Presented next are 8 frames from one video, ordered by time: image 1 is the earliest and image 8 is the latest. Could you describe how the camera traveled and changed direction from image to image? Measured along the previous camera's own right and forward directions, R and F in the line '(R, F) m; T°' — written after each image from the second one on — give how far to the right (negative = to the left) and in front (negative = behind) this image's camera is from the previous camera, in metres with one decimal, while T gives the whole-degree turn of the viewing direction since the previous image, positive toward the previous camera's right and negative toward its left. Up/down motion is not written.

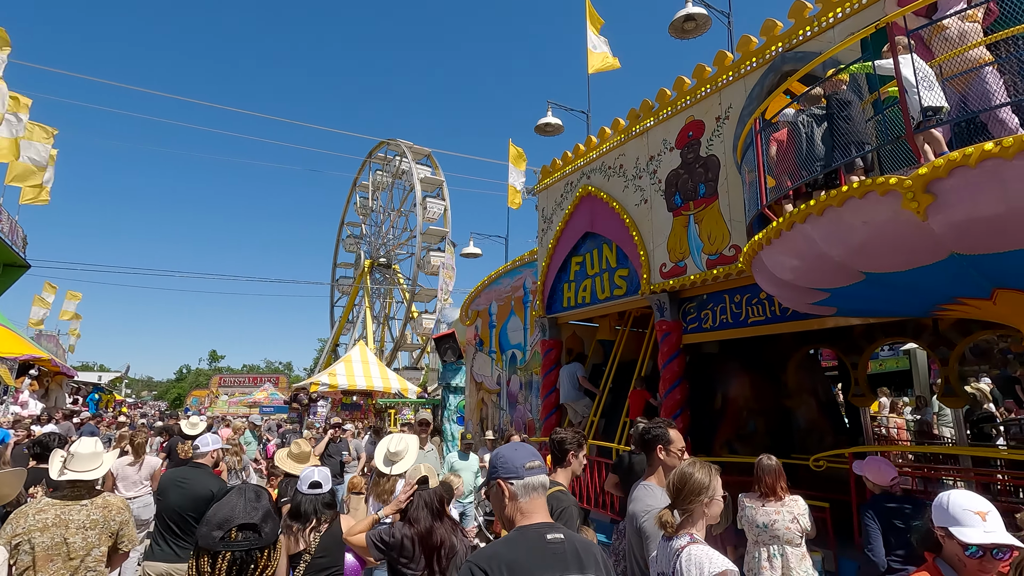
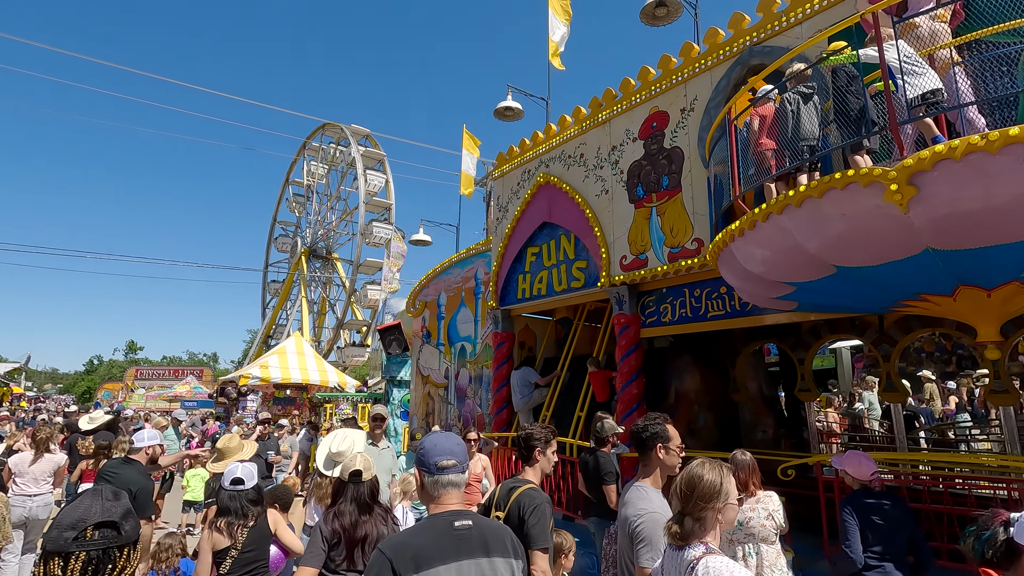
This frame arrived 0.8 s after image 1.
(-0.2, +0.3) m; +6°
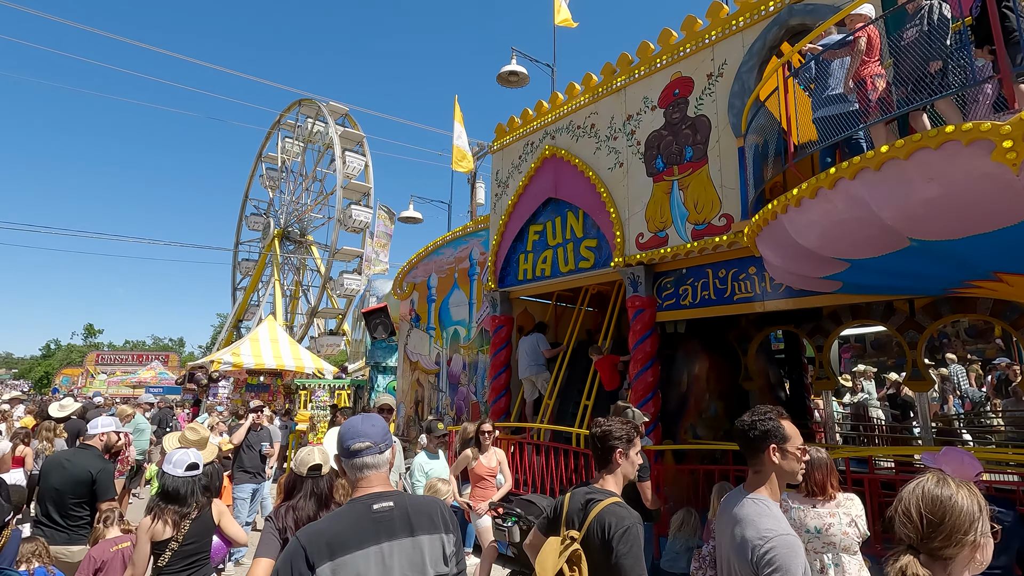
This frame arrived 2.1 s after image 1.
(-0.4, +0.6) m; +3°
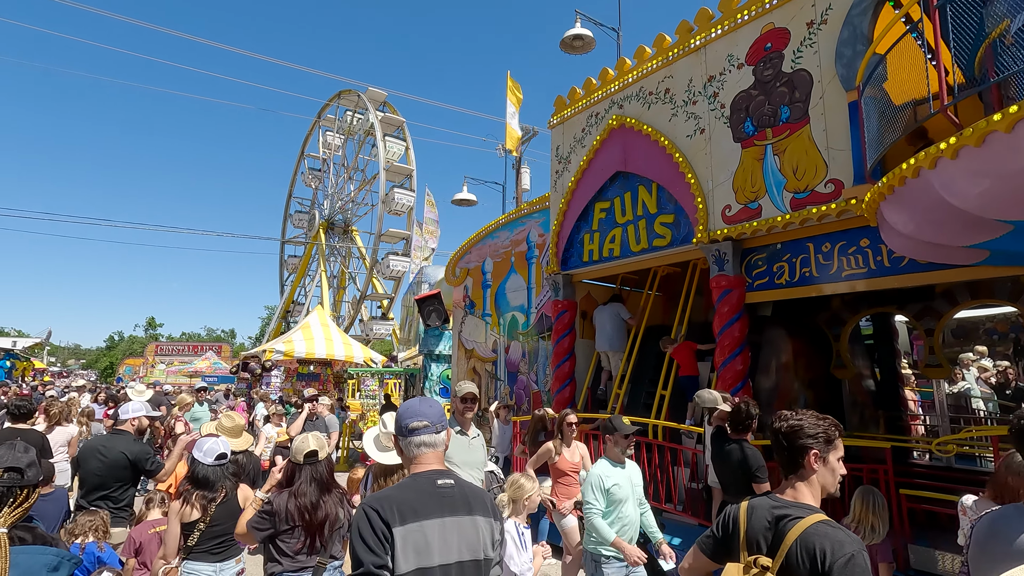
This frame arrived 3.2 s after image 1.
(-0.4, +0.5) m; -4°
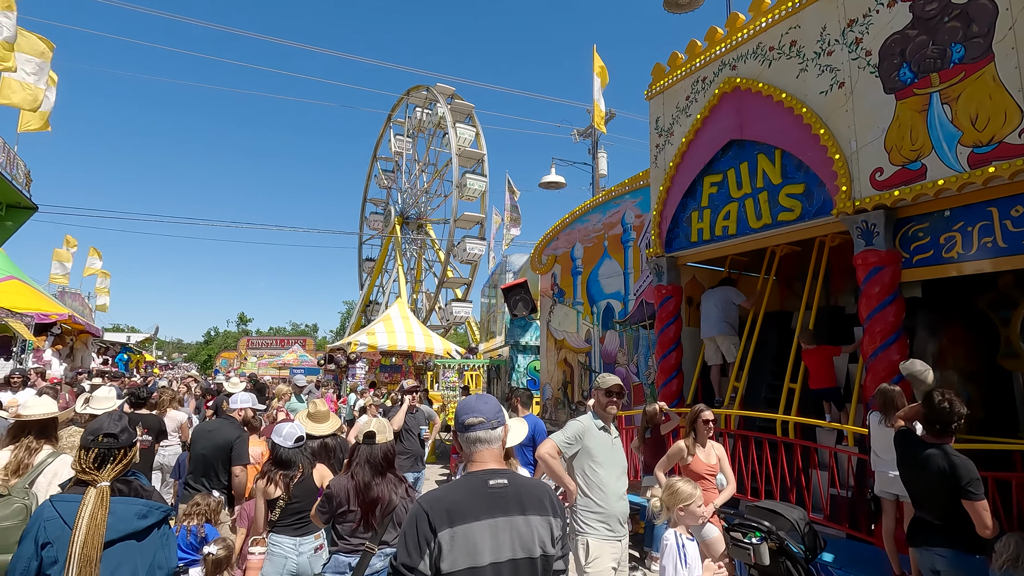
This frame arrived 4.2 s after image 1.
(-0.5, +0.5) m; -7°
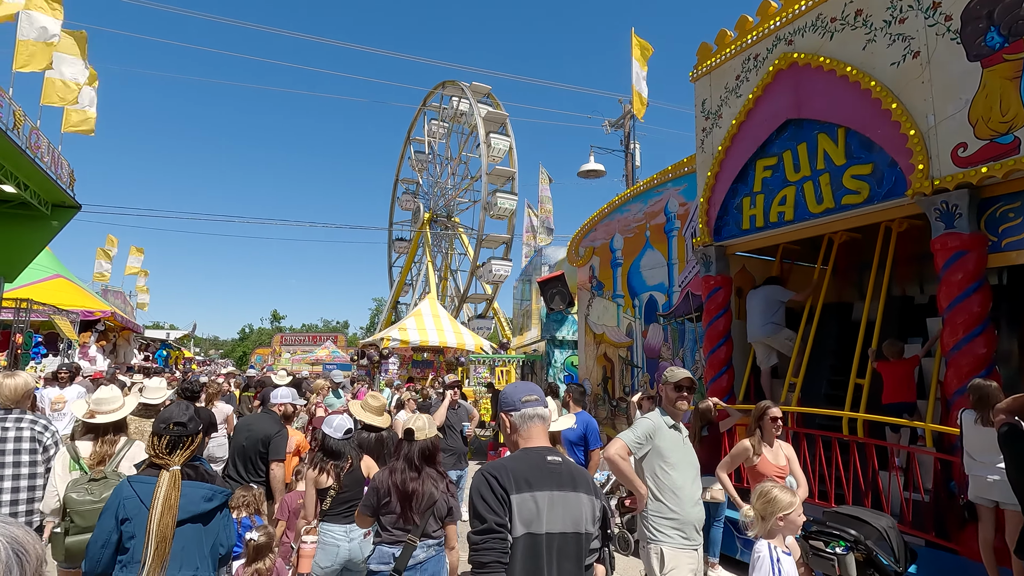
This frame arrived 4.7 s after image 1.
(-0.2, +0.3) m; -3°
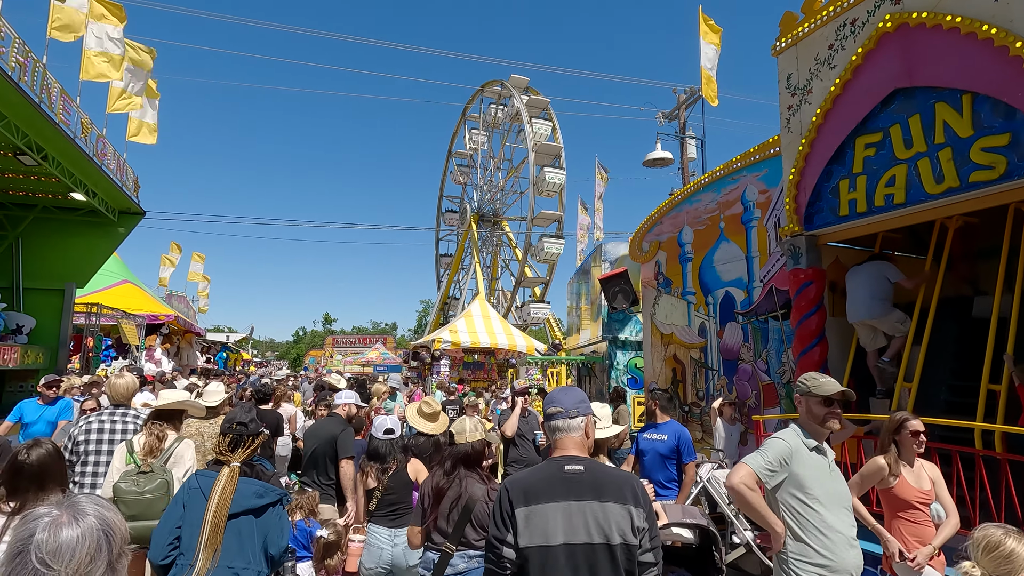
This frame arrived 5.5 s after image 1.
(-0.3, +0.5) m; -5°
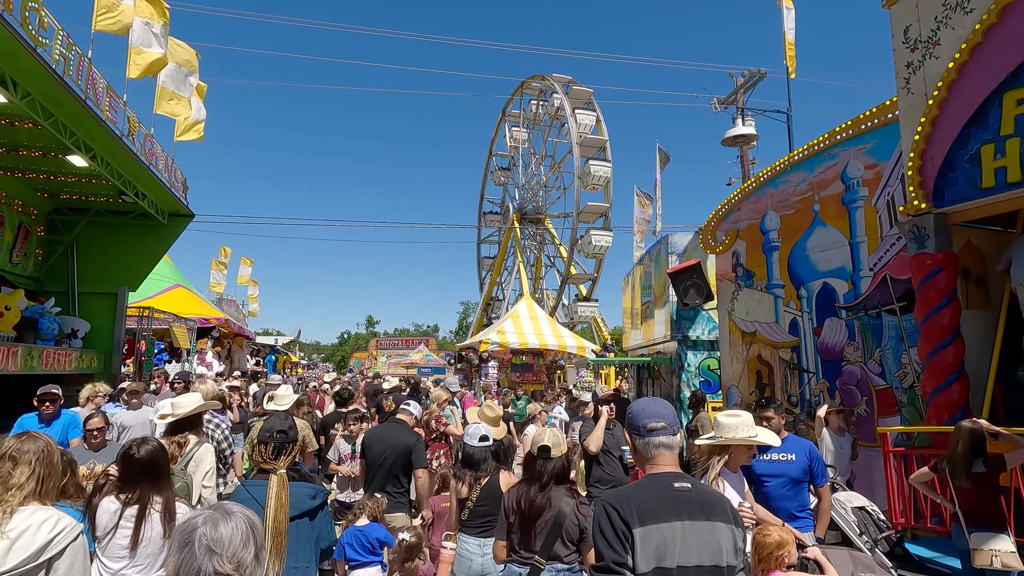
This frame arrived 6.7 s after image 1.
(-0.4, +0.7) m; -4°
